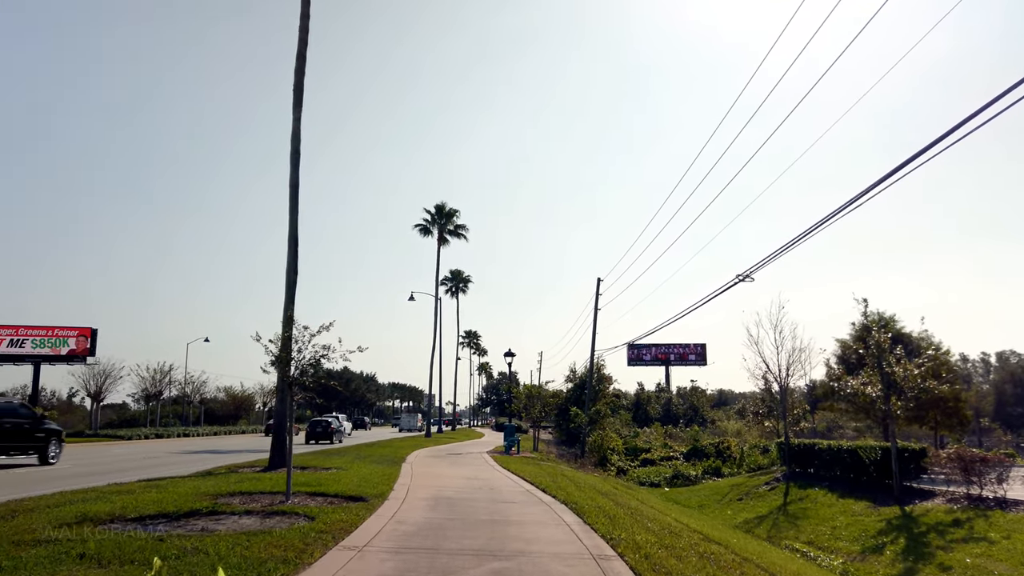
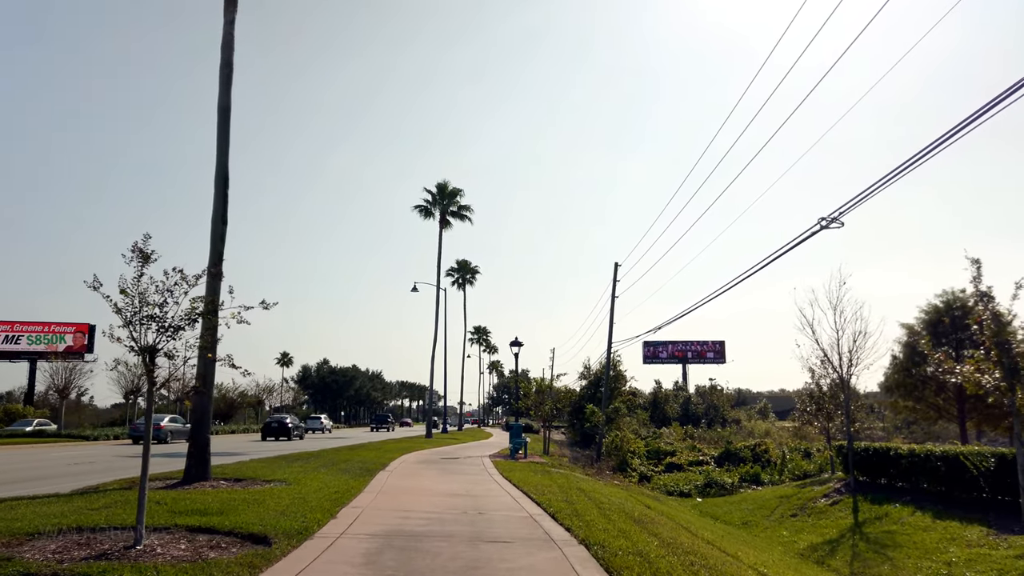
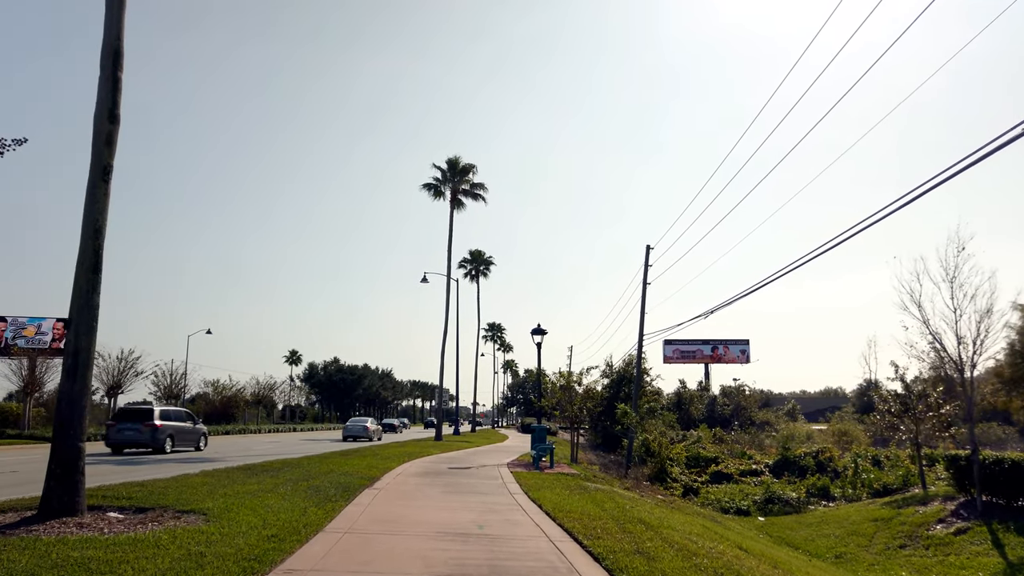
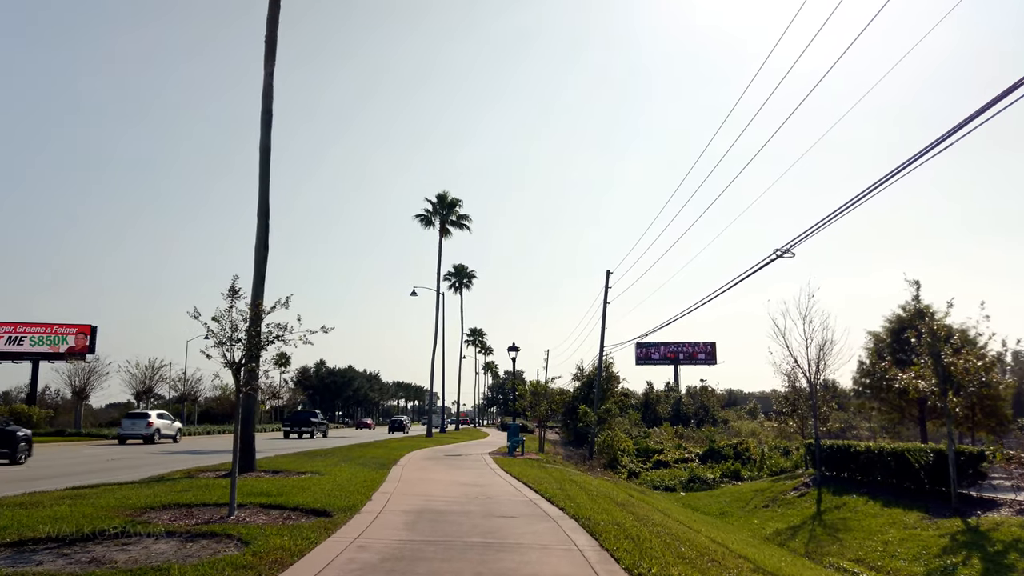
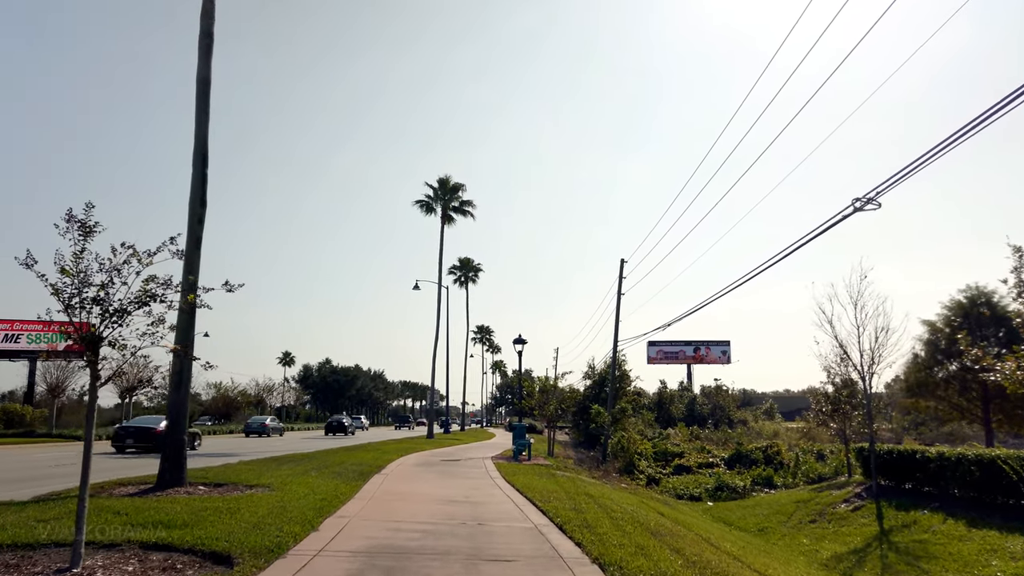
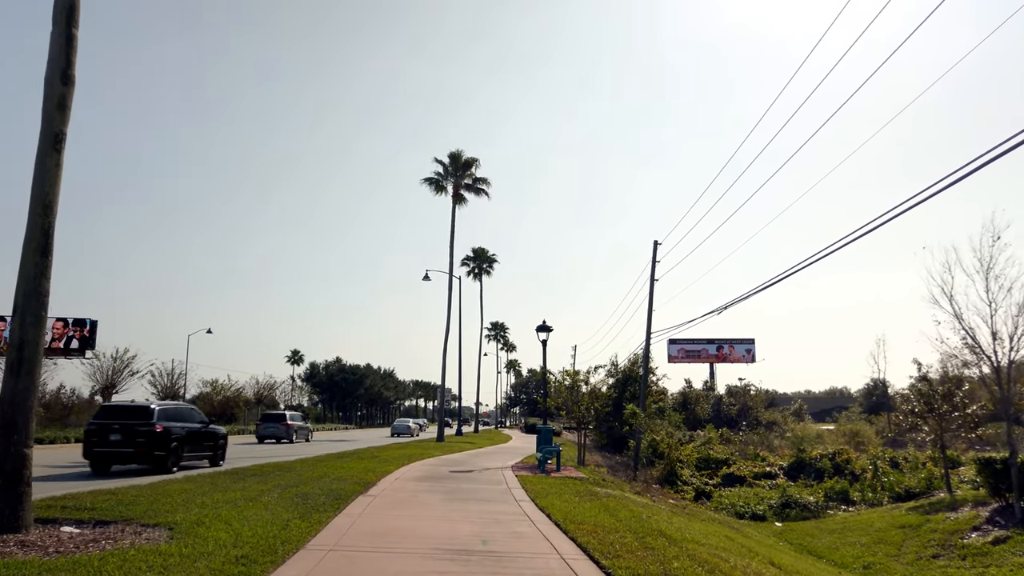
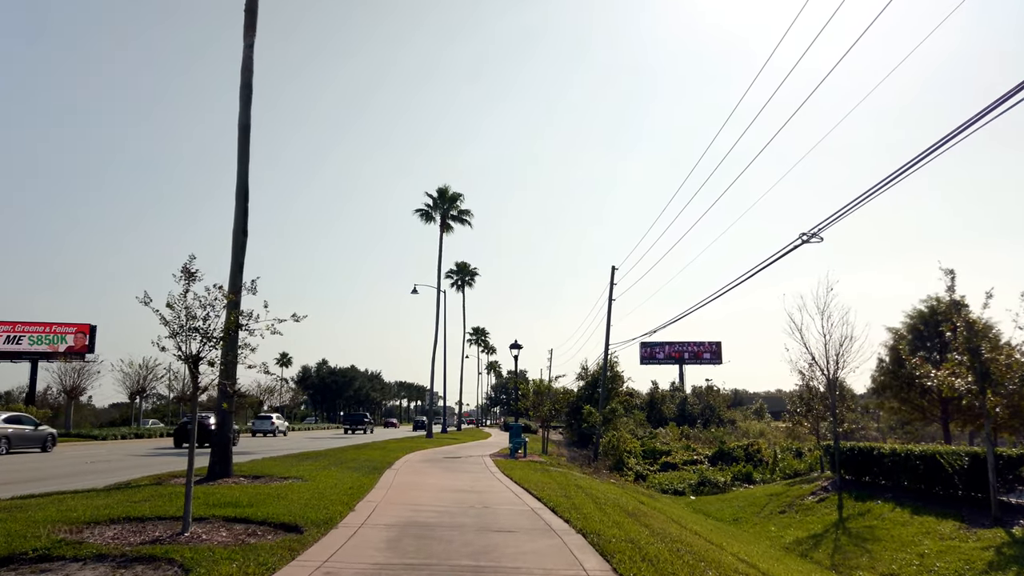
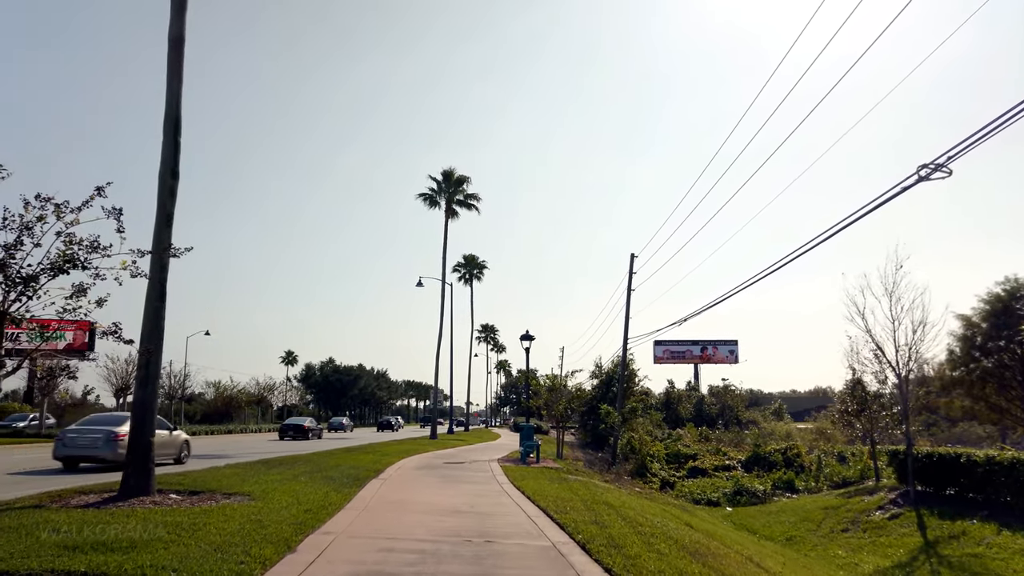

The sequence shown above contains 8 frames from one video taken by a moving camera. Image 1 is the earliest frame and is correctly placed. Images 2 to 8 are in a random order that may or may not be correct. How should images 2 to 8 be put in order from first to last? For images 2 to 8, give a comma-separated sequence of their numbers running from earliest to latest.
4, 7, 2, 5, 8, 3, 6
